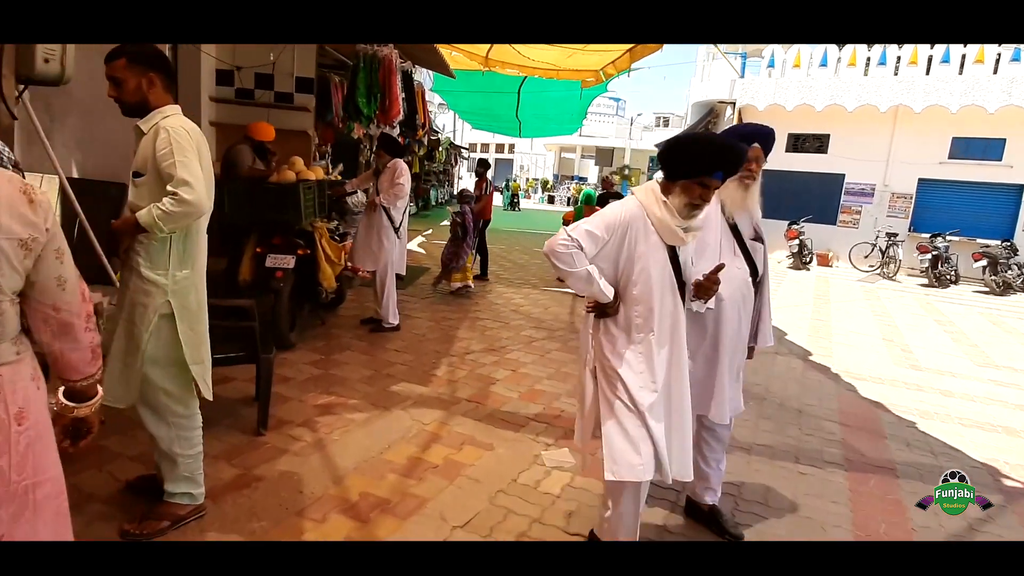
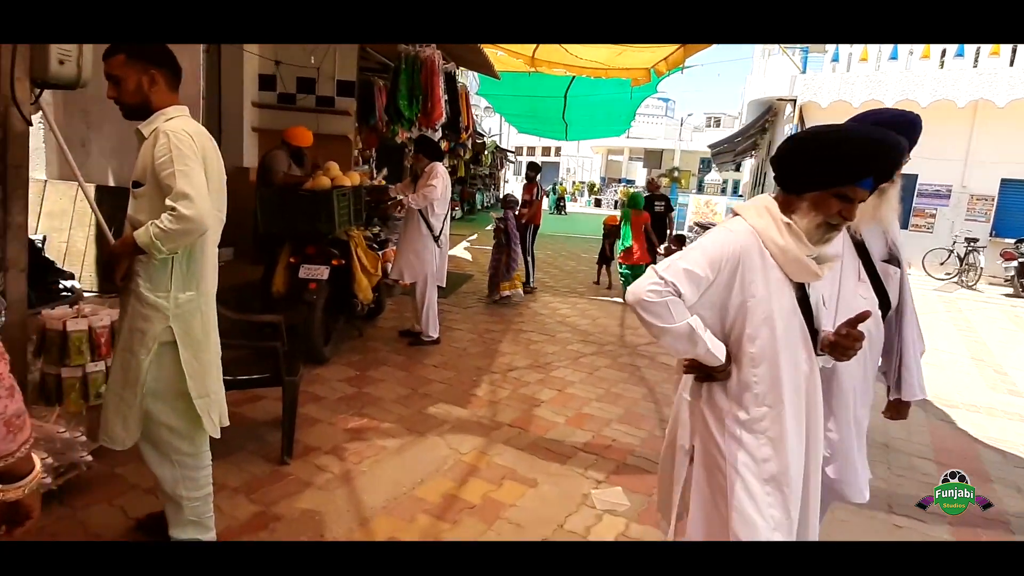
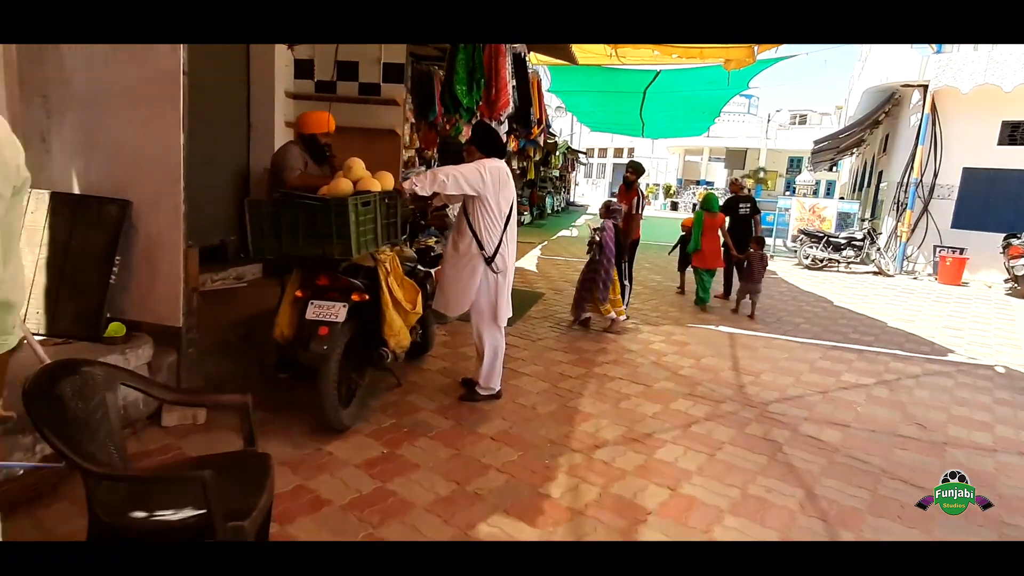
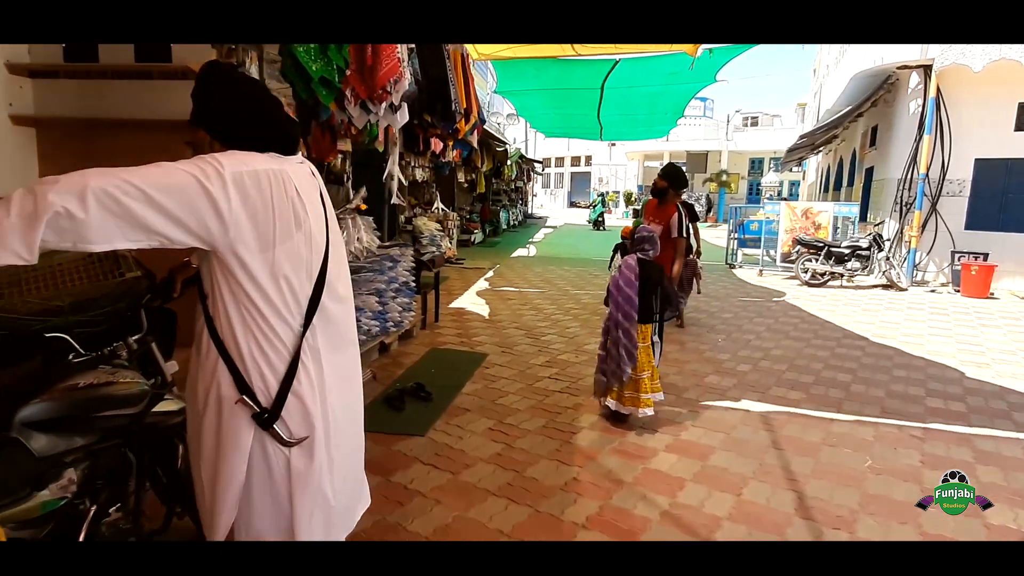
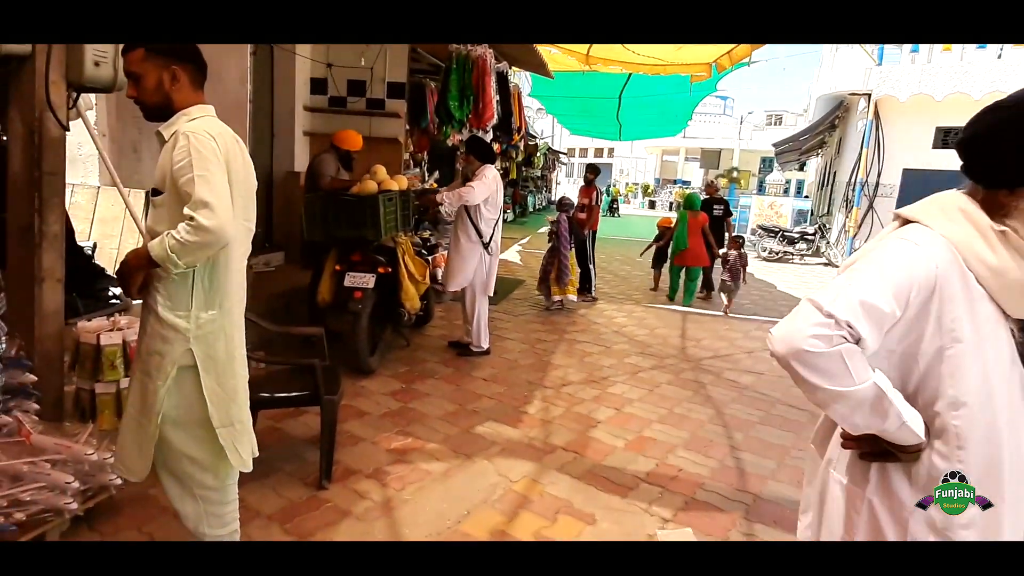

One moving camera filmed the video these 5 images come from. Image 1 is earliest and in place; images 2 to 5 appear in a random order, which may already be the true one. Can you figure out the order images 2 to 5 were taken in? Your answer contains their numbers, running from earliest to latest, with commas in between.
2, 5, 3, 4
